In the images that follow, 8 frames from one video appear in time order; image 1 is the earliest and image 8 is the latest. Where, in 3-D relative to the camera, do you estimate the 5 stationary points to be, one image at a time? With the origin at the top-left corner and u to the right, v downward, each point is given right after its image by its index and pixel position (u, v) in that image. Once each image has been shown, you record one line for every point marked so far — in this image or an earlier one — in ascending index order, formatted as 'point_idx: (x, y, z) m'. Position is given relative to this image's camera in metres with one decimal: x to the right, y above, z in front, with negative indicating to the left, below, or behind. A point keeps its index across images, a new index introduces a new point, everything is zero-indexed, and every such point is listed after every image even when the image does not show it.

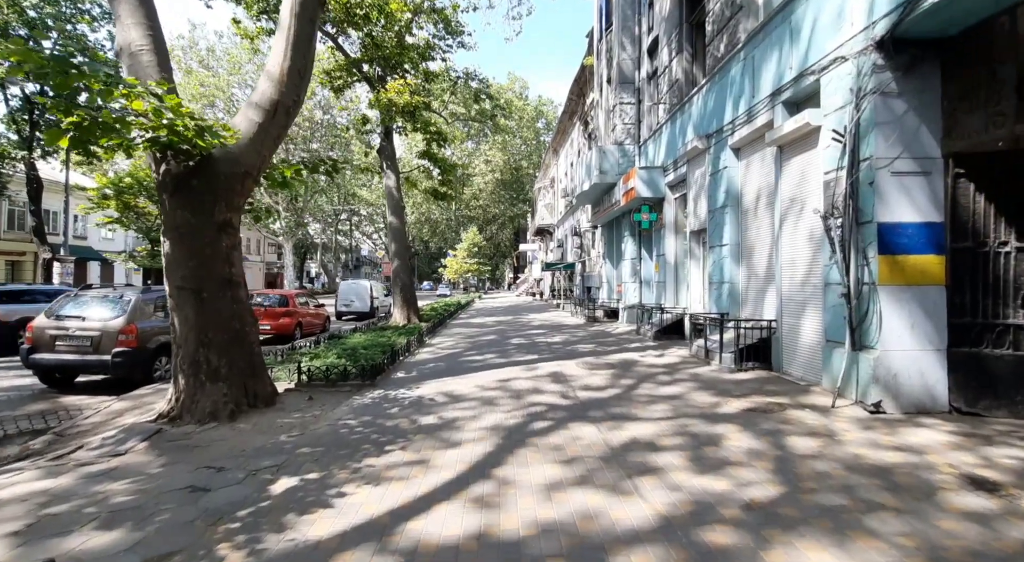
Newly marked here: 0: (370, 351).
0: (-3.1, -1.5, +12.1) m
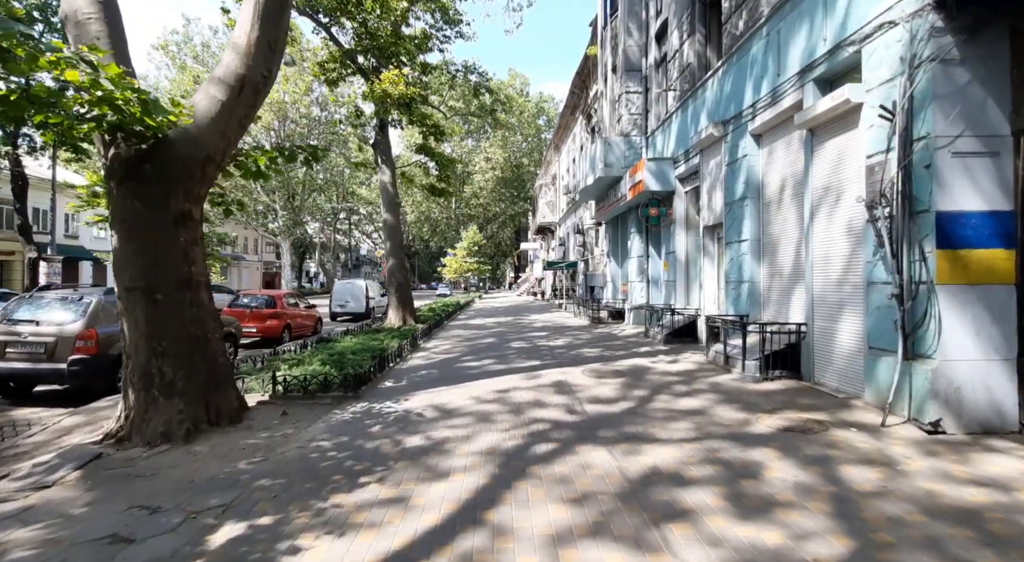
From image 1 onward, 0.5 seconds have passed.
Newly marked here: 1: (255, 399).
0: (-3.1, -1.5, +11.2) m
1: (-3.6, -1.6, +7.8) m
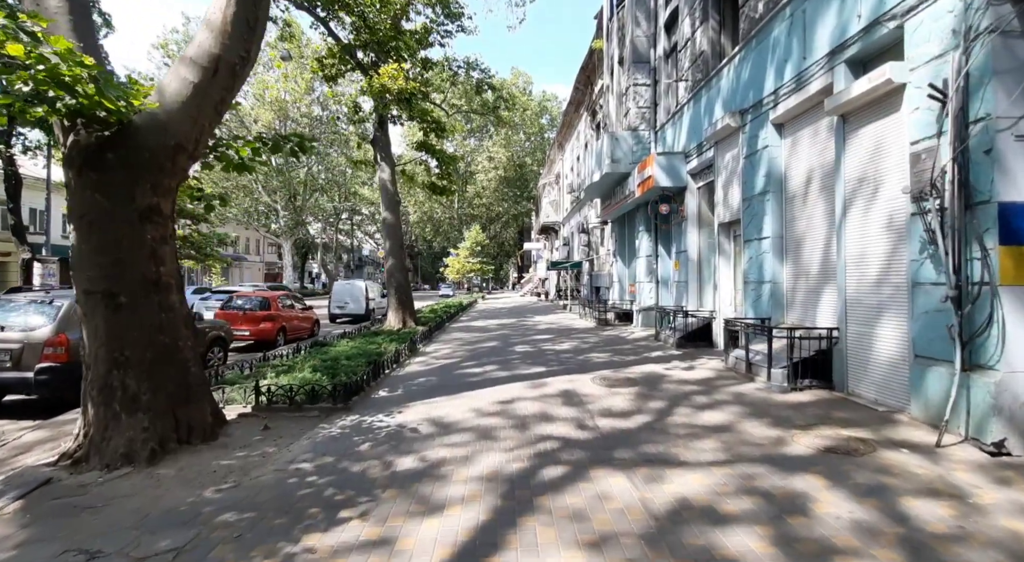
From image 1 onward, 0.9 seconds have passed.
0: (-3.0, -1.5, +10.6) m
1: (-3.5, -1.7, +7.1) m
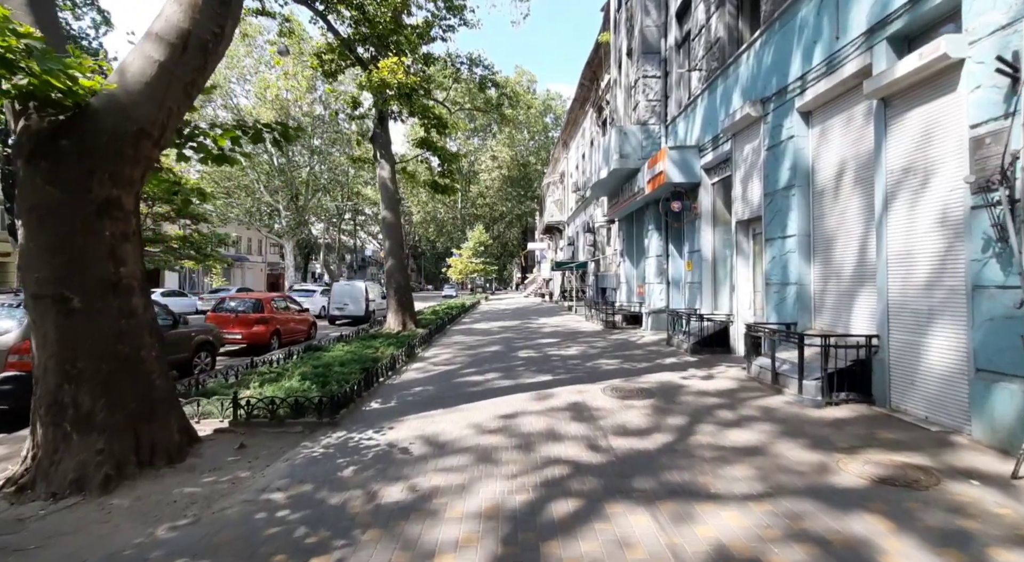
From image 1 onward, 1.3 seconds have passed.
0: (-2.9, -1.5, +9.9) m
1: (-3.5, -1.7, +6.5) m
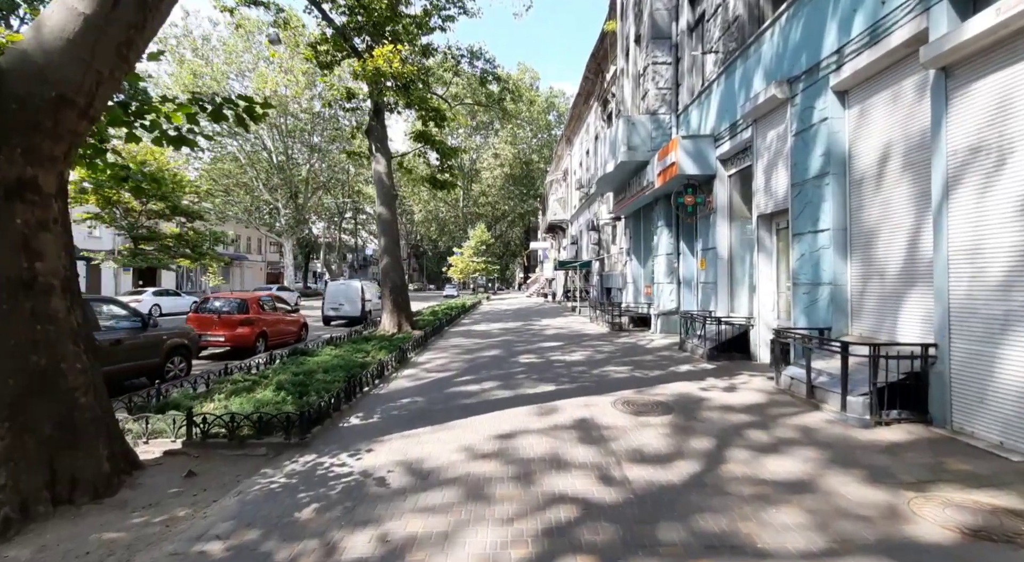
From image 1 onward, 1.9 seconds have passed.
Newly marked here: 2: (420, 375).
0: (-2.9, -1.5, +9.0) m
1: (-3.5, -1.7, +5.6) m
2: (-1.6, -1.6, +9.6) m
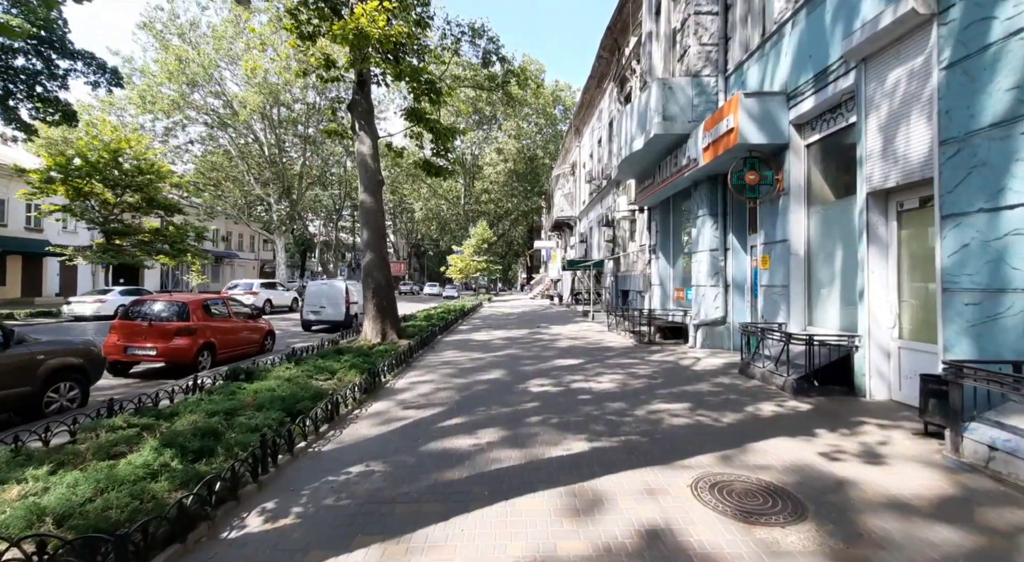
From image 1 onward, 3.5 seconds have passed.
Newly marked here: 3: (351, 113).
0: (-2.8, -1.5, +6.3) m
1: (-3.4, -1.6, +2.9) m
2: (-1.5, -1.6, +6.9) m
3: (-4.7, +4.9, +16.6) m
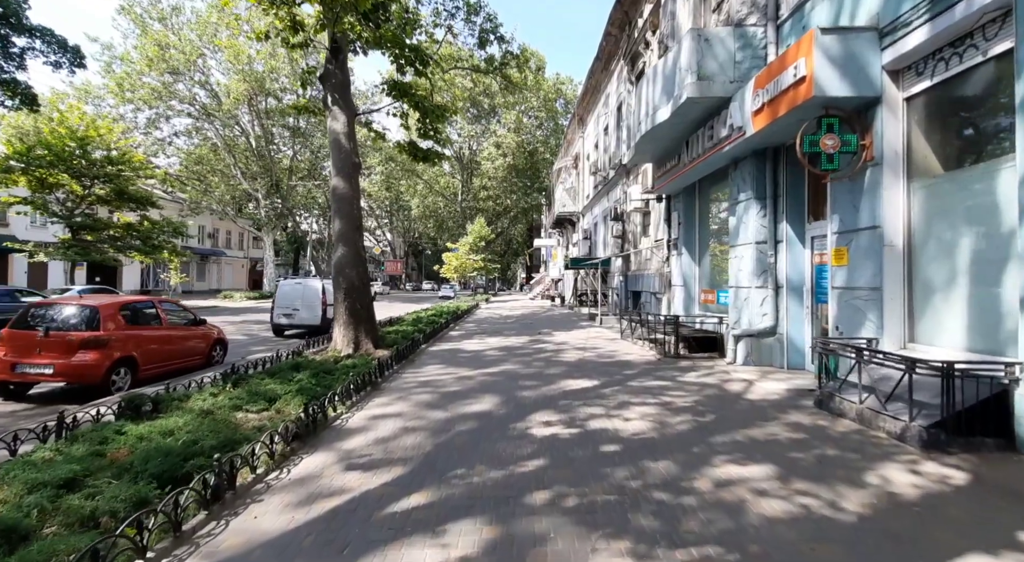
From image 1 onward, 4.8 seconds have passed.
0: (-2.9, -1.5, +4.0) m
1: (-3.4, -1.6, +0.6) m
2: (-1.5, -1.6, +4.6) m
3: (-4.8, +4.9, +14.3) m
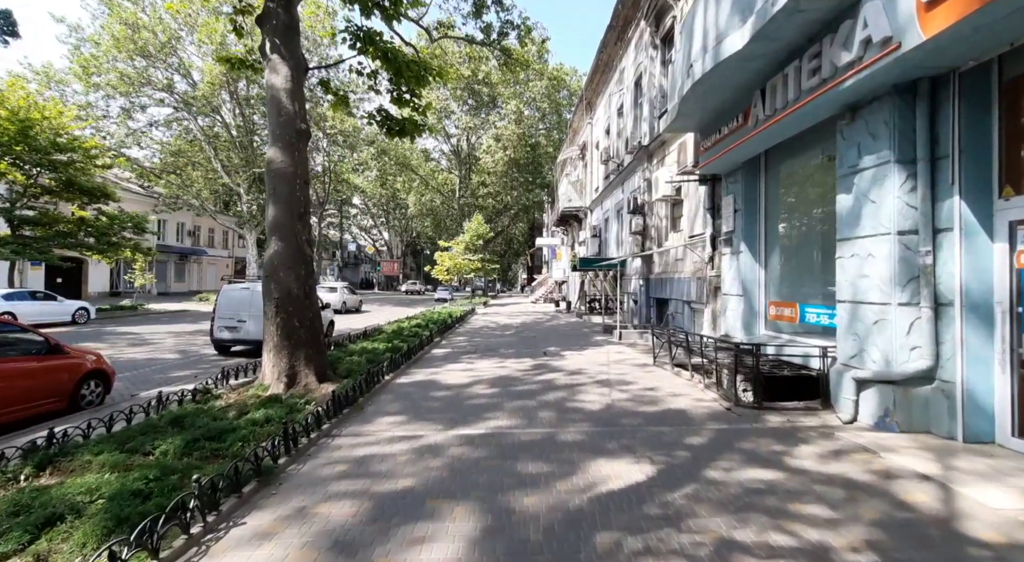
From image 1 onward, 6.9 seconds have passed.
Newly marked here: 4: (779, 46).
0: (-2.9, -1.6, +0.6) m
1: (-3.5, -1.7, -2.9) m
2: (-1.6, -1.7, +1.1) m
3: (-4.8, +4.8, +10.8) m
4: (+3.1, +2.9, +6.8) m
